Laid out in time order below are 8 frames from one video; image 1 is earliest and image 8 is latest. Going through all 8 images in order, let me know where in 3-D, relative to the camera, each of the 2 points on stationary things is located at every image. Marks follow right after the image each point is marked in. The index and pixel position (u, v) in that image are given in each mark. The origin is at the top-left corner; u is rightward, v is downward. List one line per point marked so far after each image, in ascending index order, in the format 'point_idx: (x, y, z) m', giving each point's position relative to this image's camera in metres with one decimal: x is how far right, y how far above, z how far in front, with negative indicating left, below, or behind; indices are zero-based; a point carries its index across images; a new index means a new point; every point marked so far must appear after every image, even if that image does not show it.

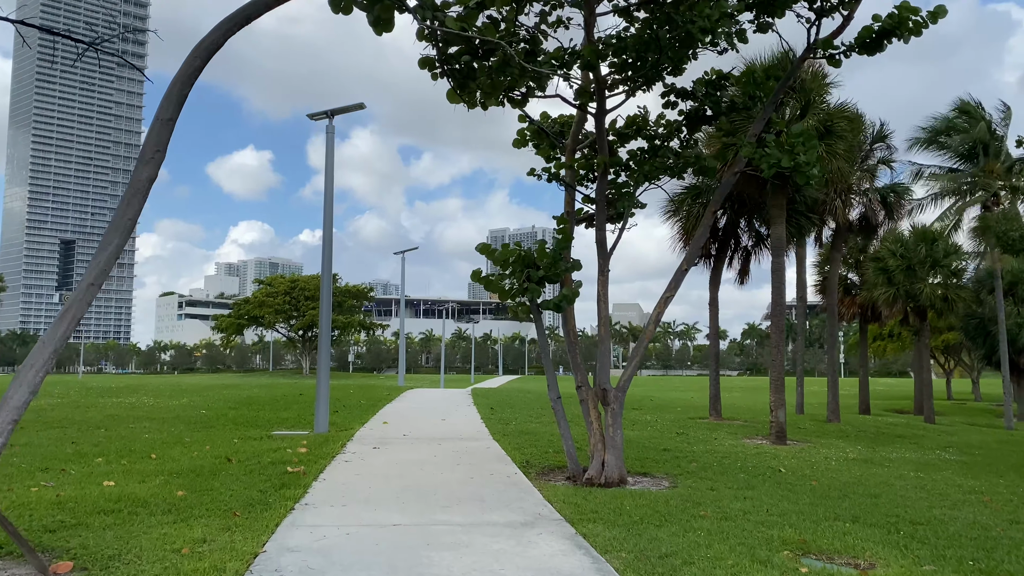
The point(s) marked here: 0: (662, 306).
0: (+1.7, -0.2, +9.3) m
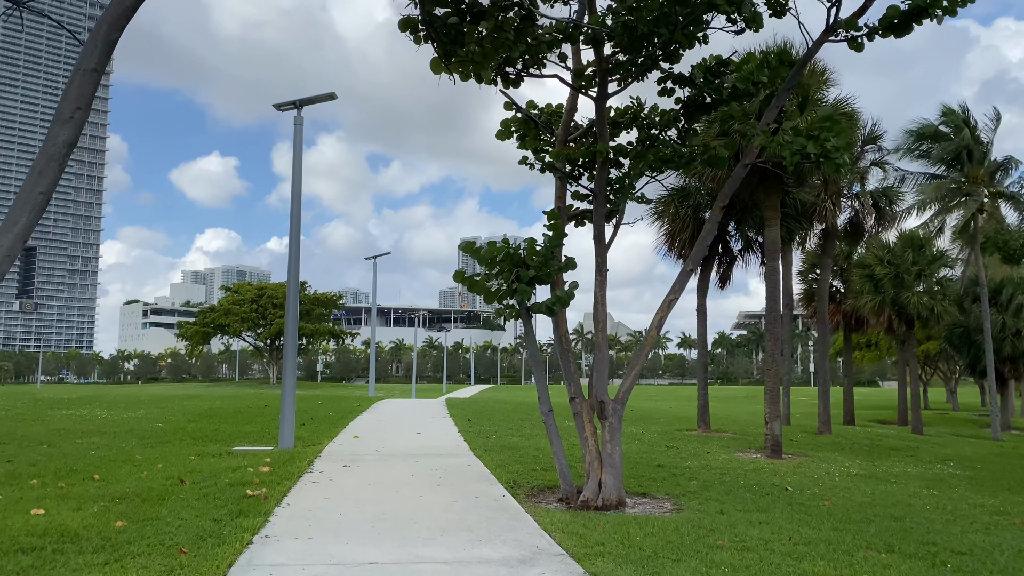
0: (+1.6, -0.2, +8.5) m
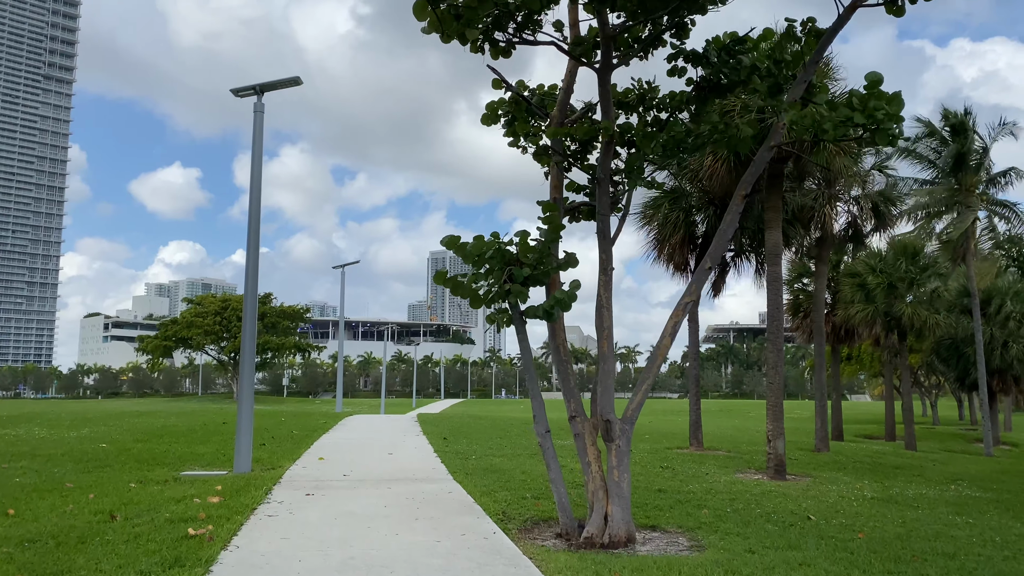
0: (+1.5, -0.2, +7.3) m
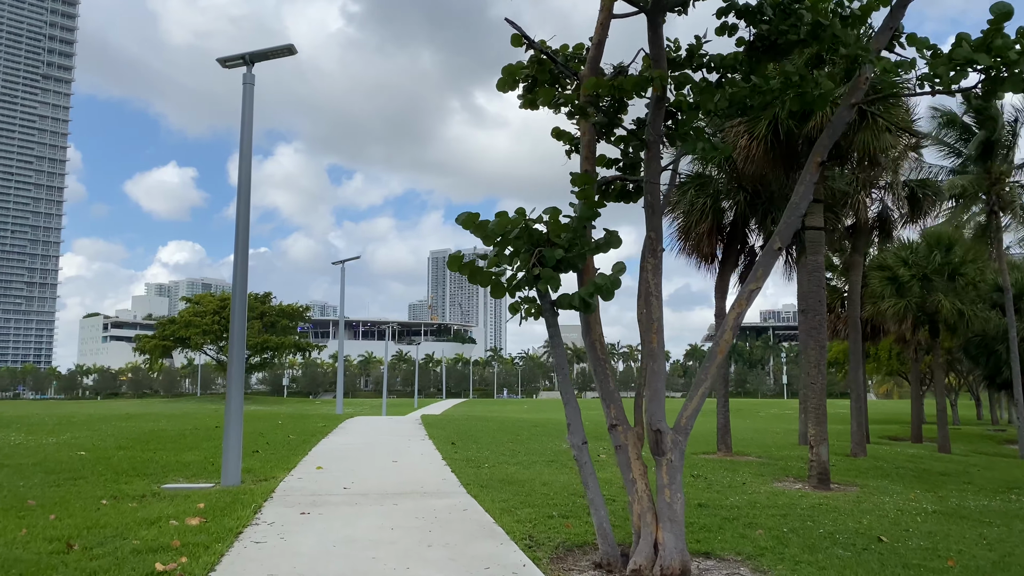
0: (+1.7, -0.1, +6.2) m
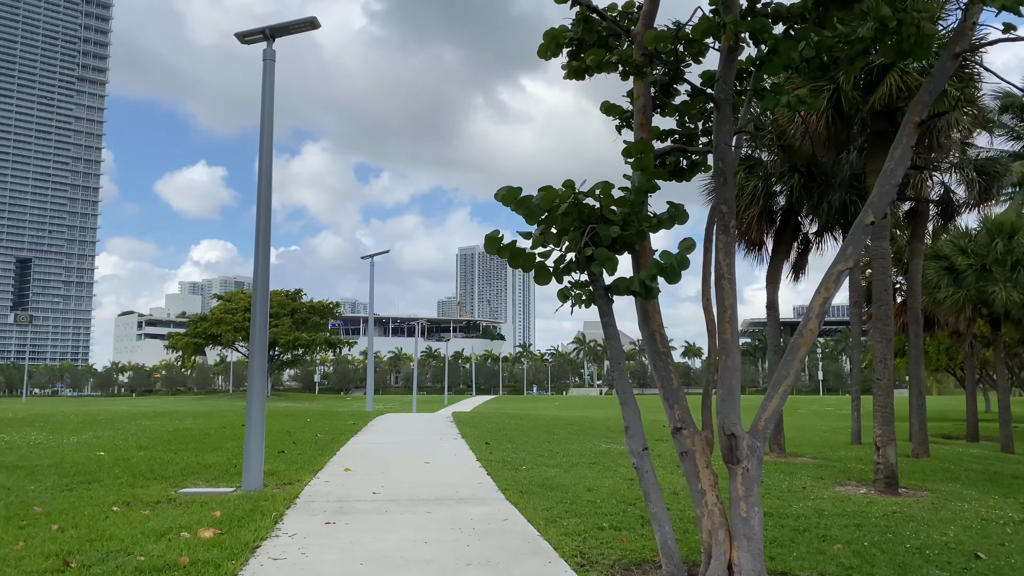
0: (+2.0, 0.0, +5.3) m
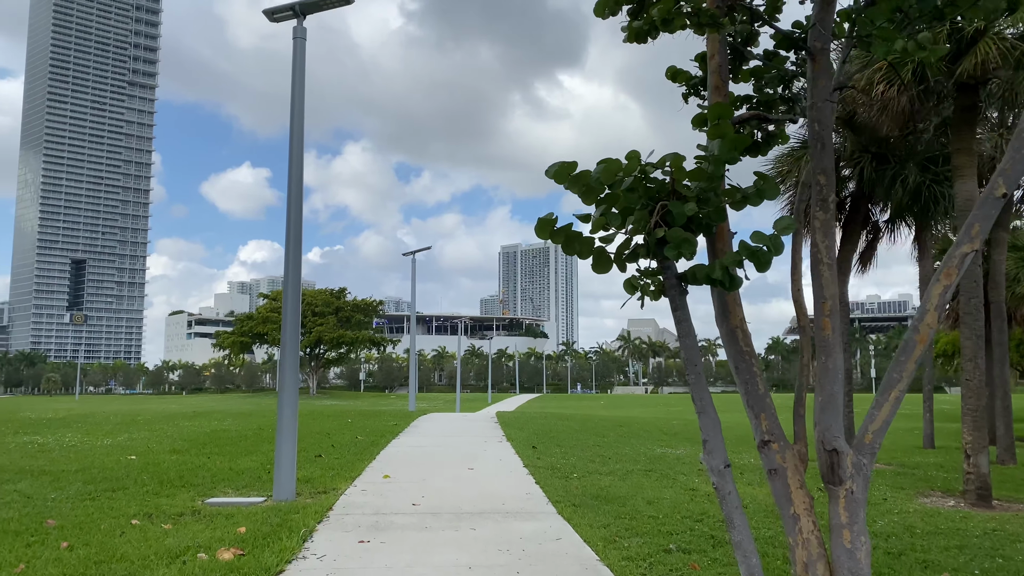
0: (+2.3, +0.1, +4.4) m
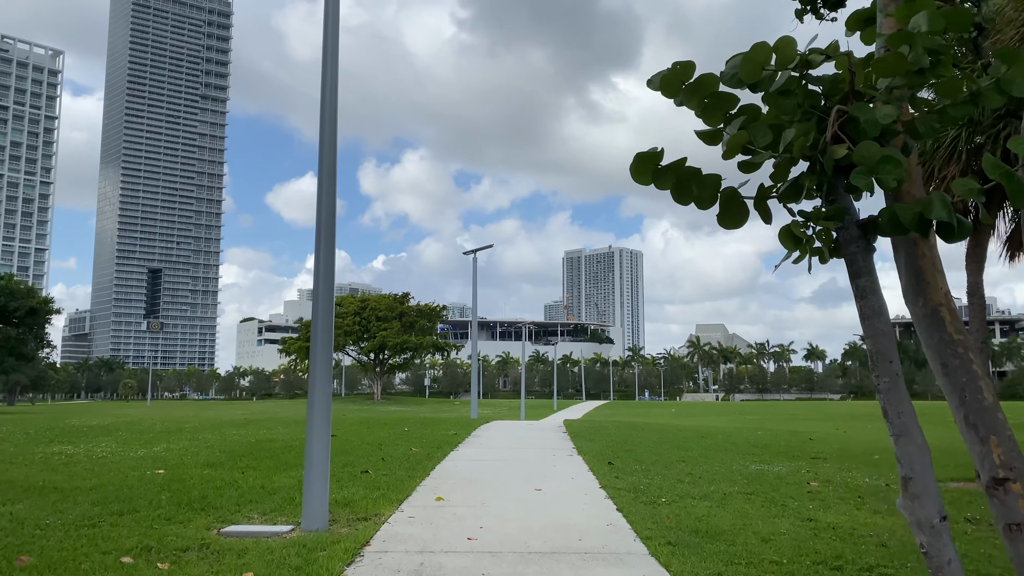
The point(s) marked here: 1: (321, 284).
0: (+2.6, +0.3, +2.6) m
1: (-1.7, +0.2, +7.5) m
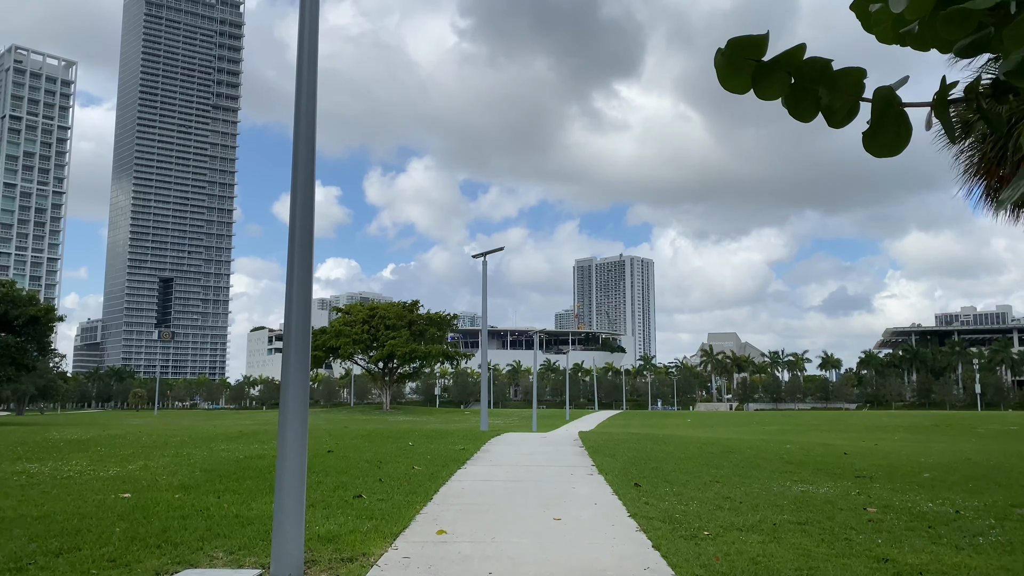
0: (+2.7, +0.4, +1.3) m
1: (-1.6, +0.3, +6.2) m
